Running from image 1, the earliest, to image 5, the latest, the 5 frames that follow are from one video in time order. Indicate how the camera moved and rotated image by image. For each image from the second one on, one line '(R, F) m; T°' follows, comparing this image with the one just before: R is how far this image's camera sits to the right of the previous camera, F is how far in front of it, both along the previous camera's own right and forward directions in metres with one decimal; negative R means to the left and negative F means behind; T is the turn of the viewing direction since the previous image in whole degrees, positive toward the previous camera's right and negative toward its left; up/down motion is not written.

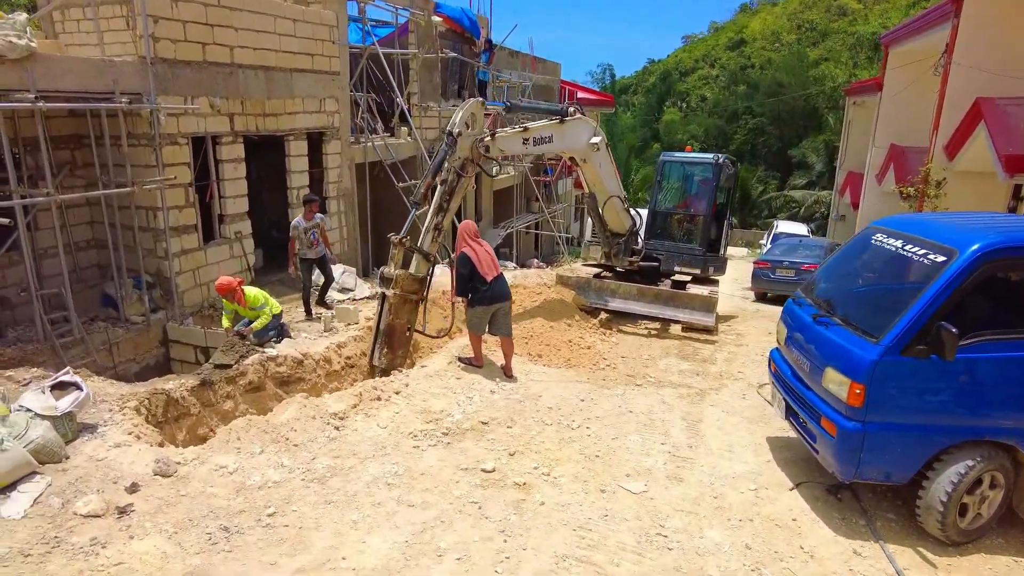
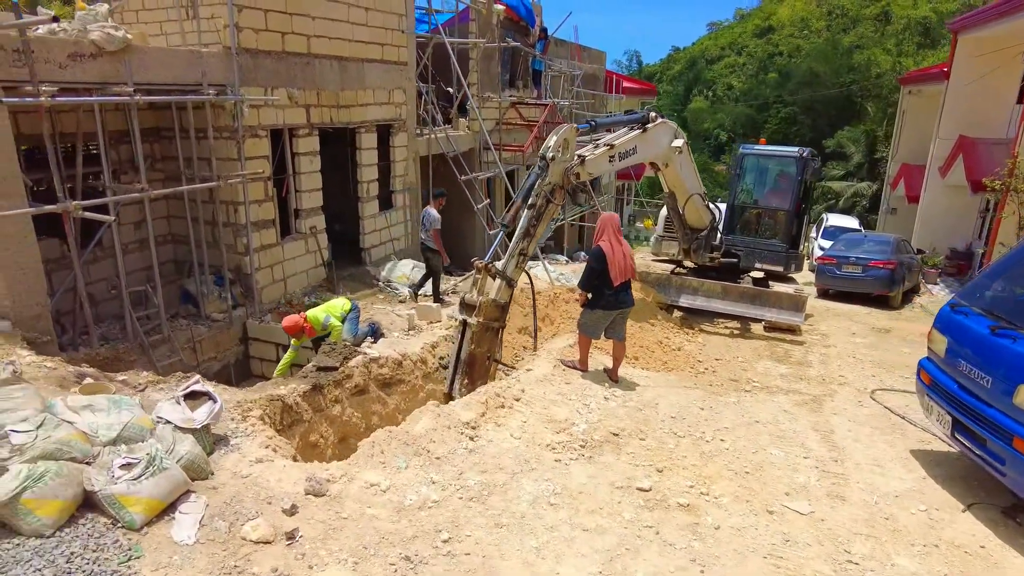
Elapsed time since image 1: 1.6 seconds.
(-0.8, +0.2) m; -1°
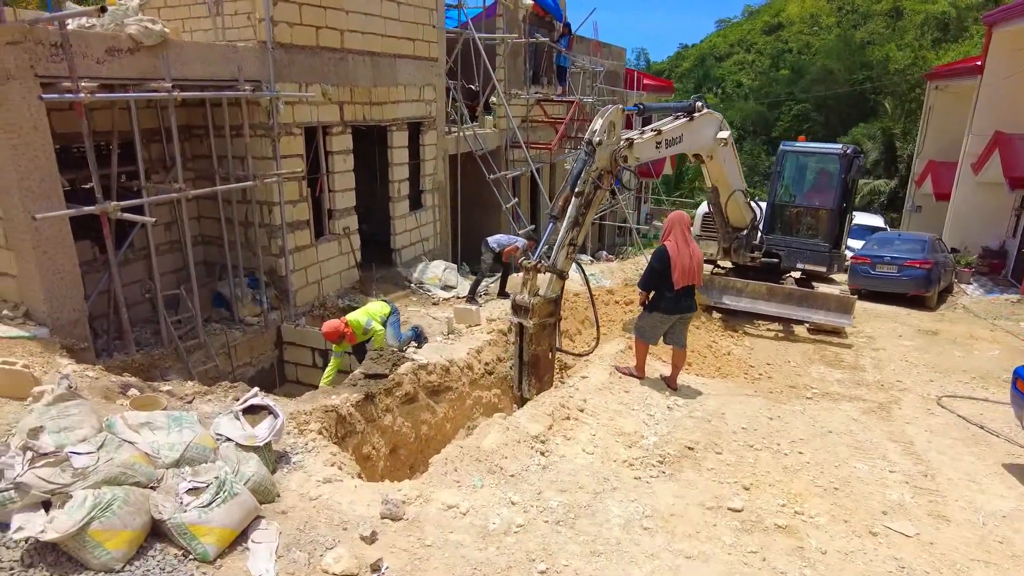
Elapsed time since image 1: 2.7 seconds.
(-0.4, +0.2) m; 0°
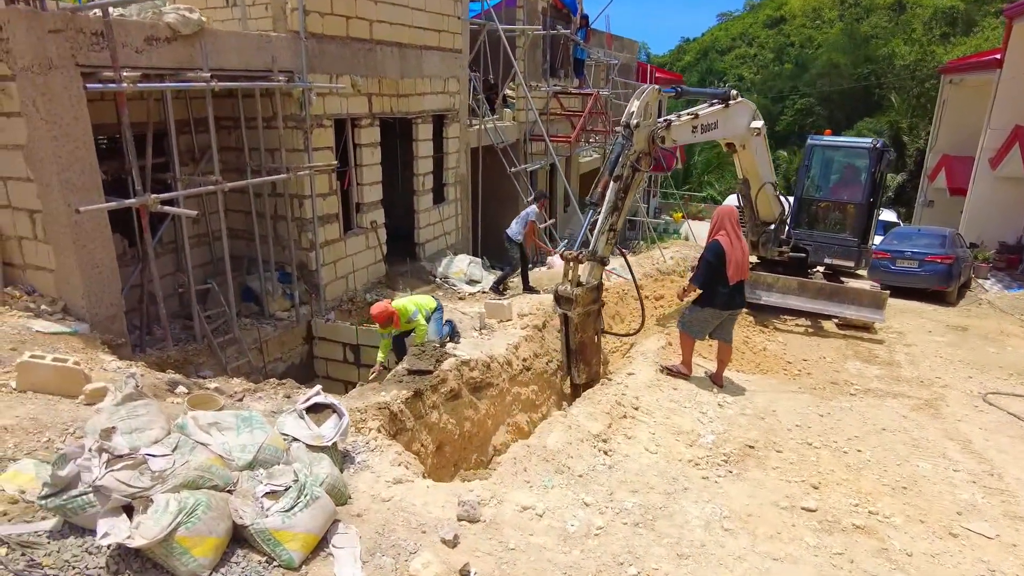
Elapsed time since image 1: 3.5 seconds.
(-0.4, +0.1) m; 0°
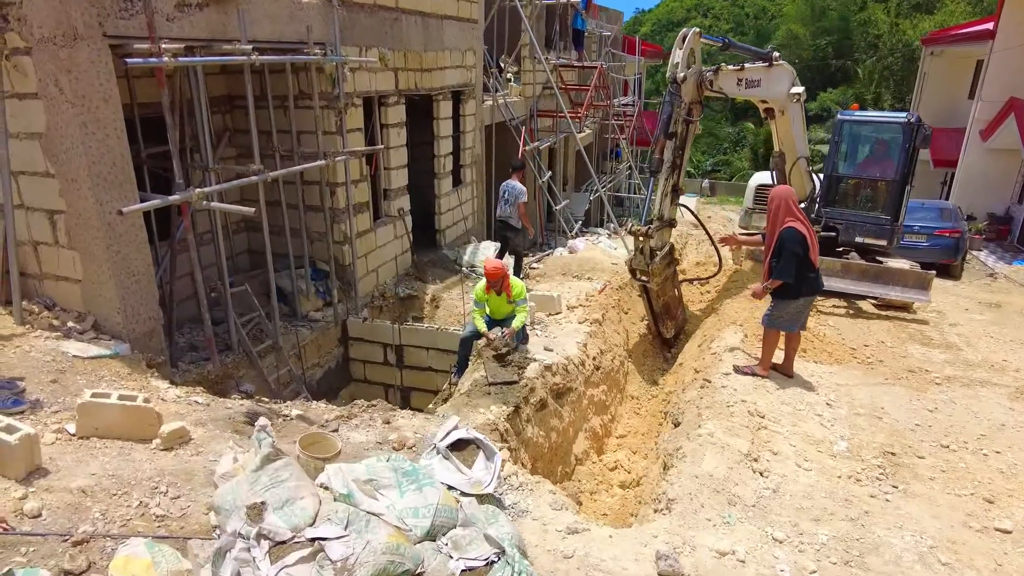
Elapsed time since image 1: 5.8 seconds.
(-1.0, +0.5) m; +4°
